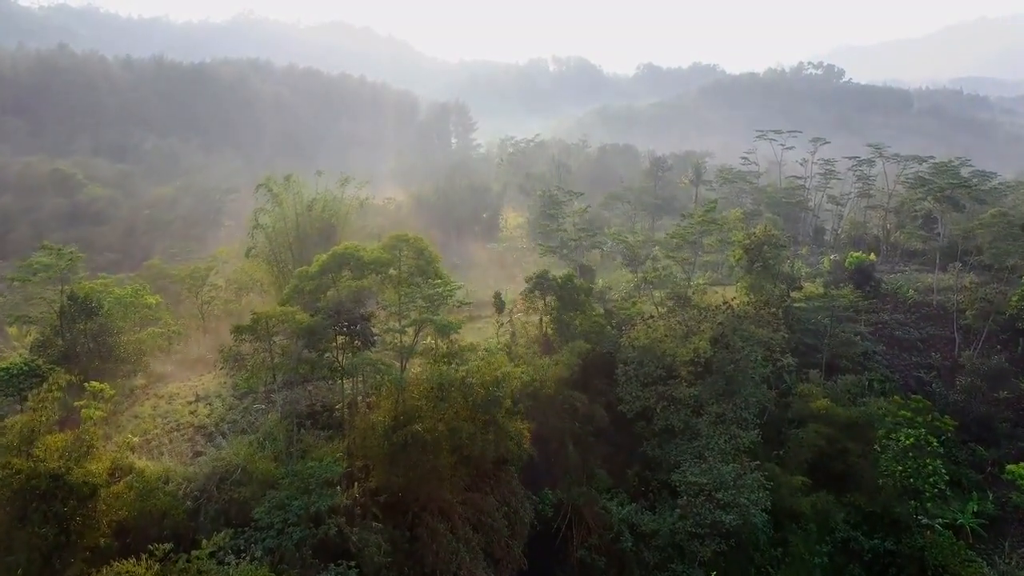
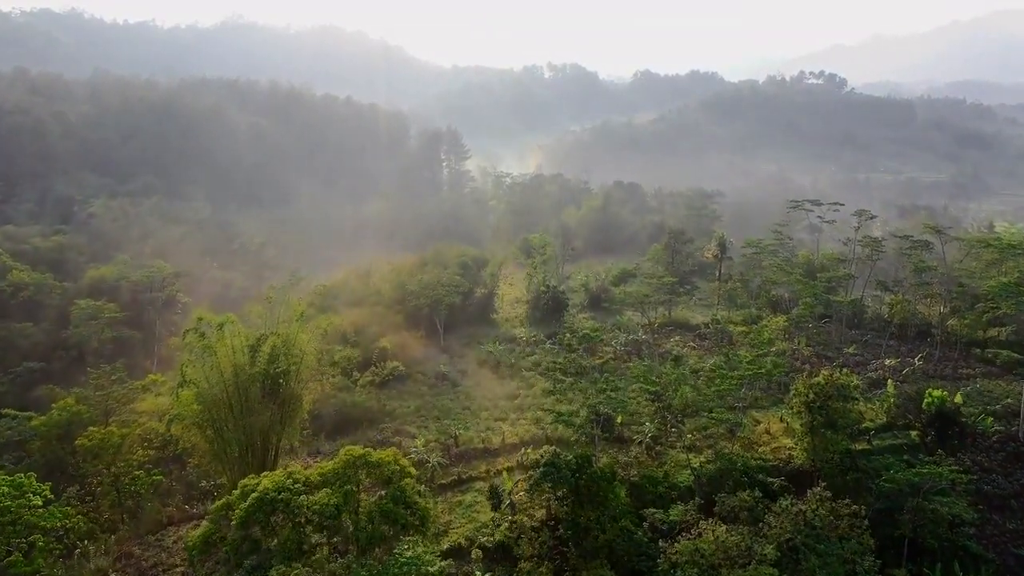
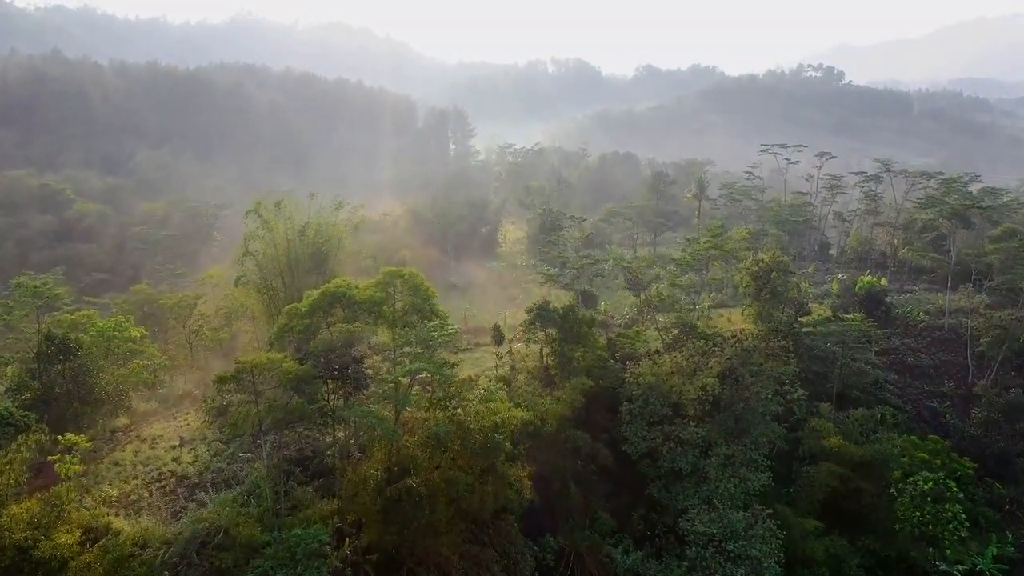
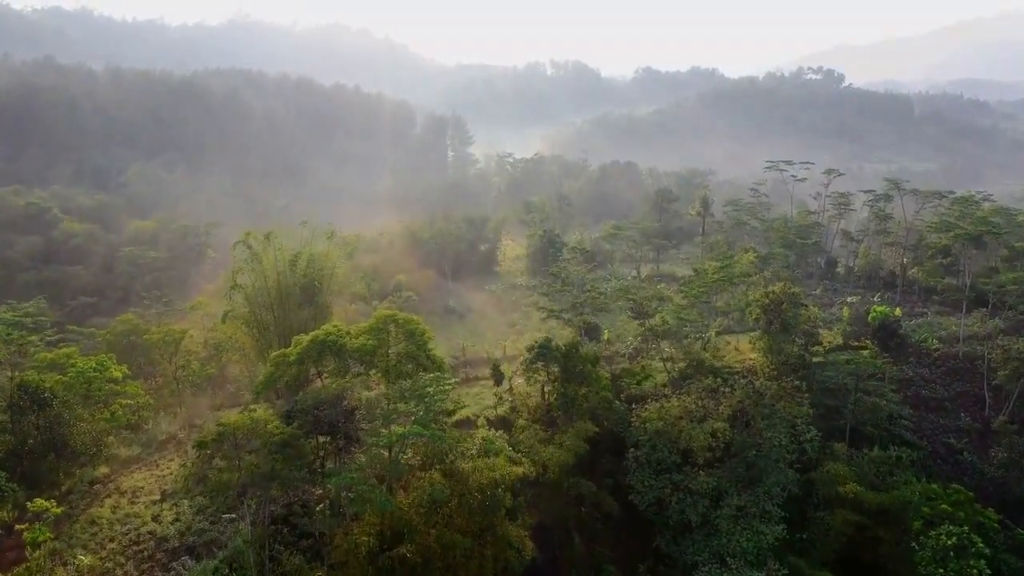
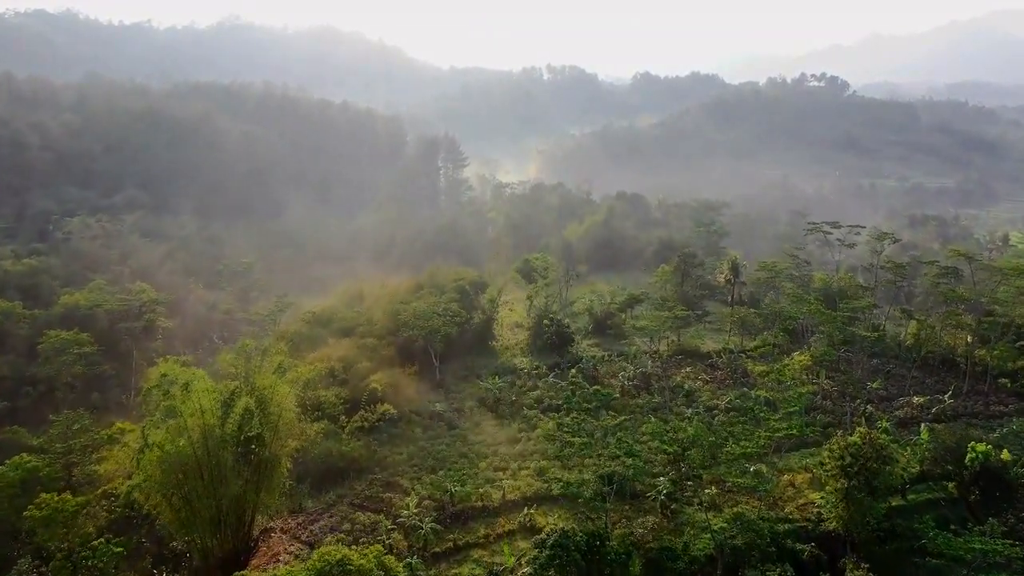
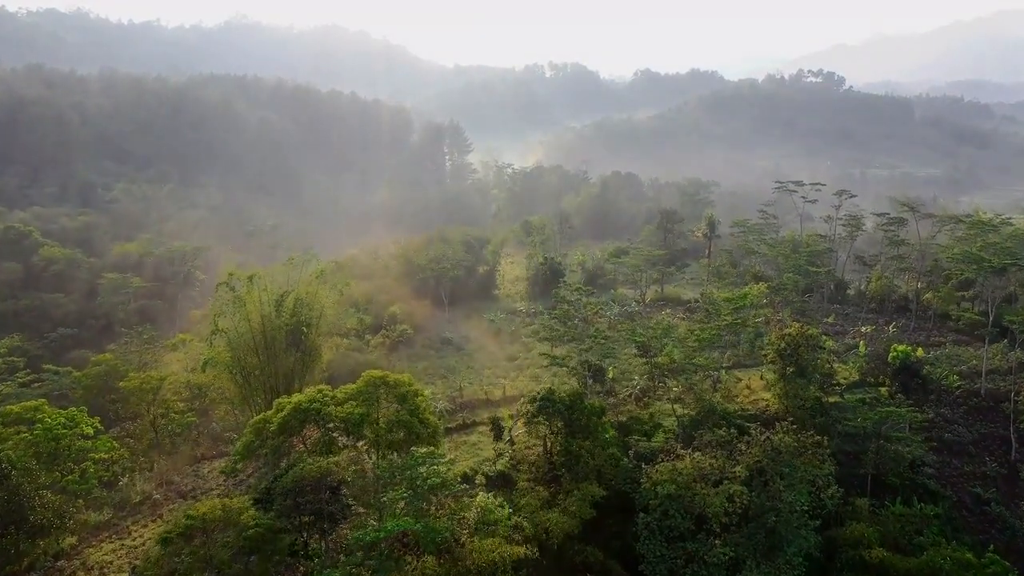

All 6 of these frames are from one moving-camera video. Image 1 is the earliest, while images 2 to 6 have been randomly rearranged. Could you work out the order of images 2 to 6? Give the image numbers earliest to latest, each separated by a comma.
3, 4, 6, 2, 5
